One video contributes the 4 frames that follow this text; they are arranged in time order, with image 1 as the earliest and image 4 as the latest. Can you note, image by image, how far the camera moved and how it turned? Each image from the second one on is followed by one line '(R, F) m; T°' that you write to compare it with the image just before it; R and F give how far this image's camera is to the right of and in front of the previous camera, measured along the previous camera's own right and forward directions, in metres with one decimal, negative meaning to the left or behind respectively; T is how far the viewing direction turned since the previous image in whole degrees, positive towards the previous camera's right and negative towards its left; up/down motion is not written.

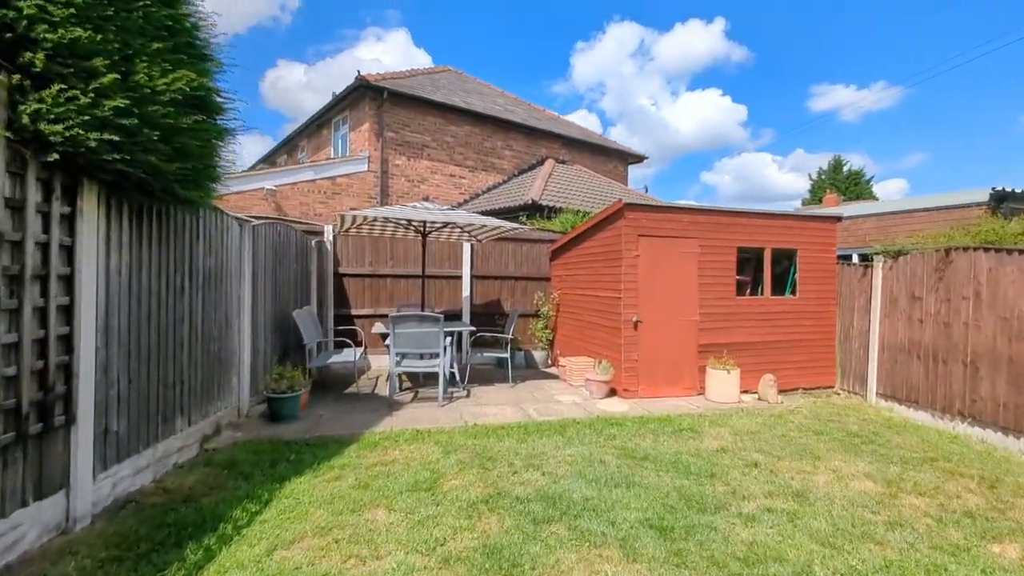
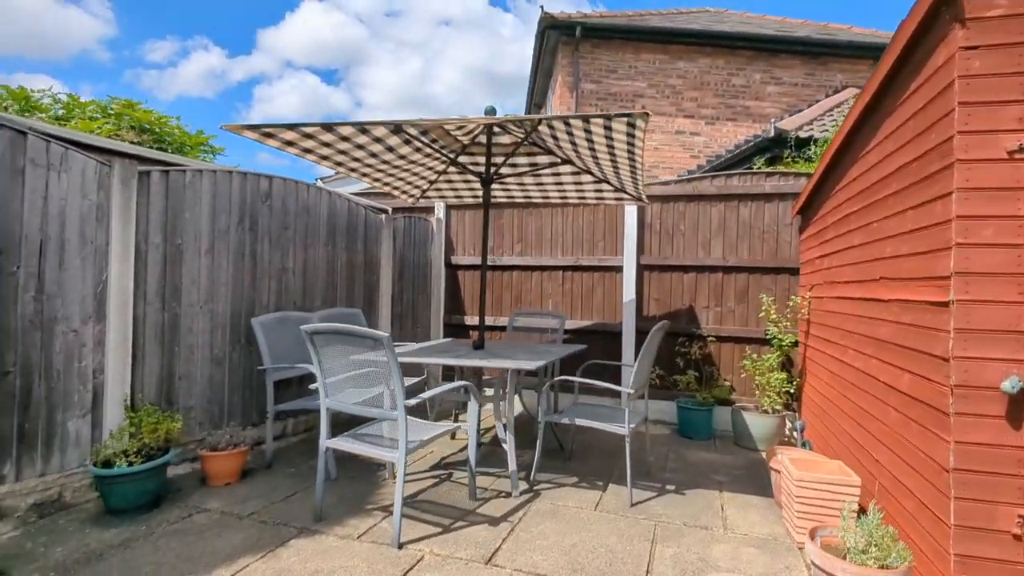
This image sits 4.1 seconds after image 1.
(+1.0, +3.7) m; -33°
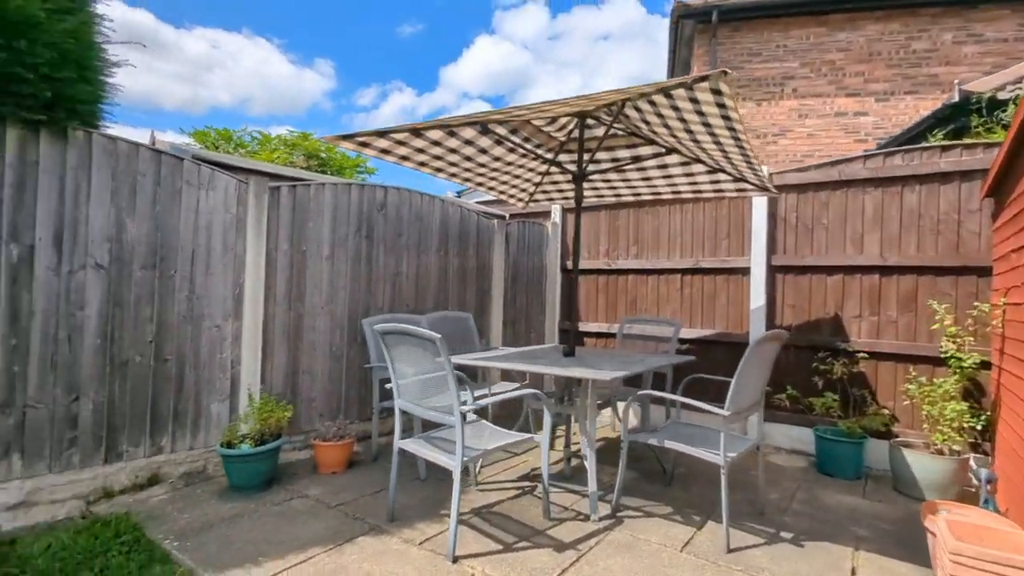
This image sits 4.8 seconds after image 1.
(+0.4, +0.3) m; -17°
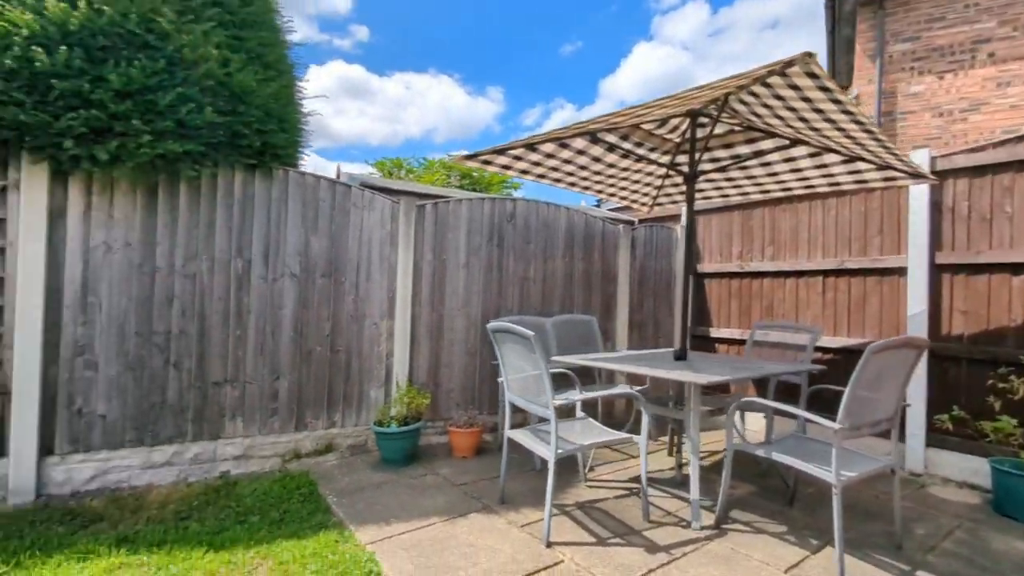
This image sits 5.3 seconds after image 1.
(+0.4, -0.1) m; -19°
